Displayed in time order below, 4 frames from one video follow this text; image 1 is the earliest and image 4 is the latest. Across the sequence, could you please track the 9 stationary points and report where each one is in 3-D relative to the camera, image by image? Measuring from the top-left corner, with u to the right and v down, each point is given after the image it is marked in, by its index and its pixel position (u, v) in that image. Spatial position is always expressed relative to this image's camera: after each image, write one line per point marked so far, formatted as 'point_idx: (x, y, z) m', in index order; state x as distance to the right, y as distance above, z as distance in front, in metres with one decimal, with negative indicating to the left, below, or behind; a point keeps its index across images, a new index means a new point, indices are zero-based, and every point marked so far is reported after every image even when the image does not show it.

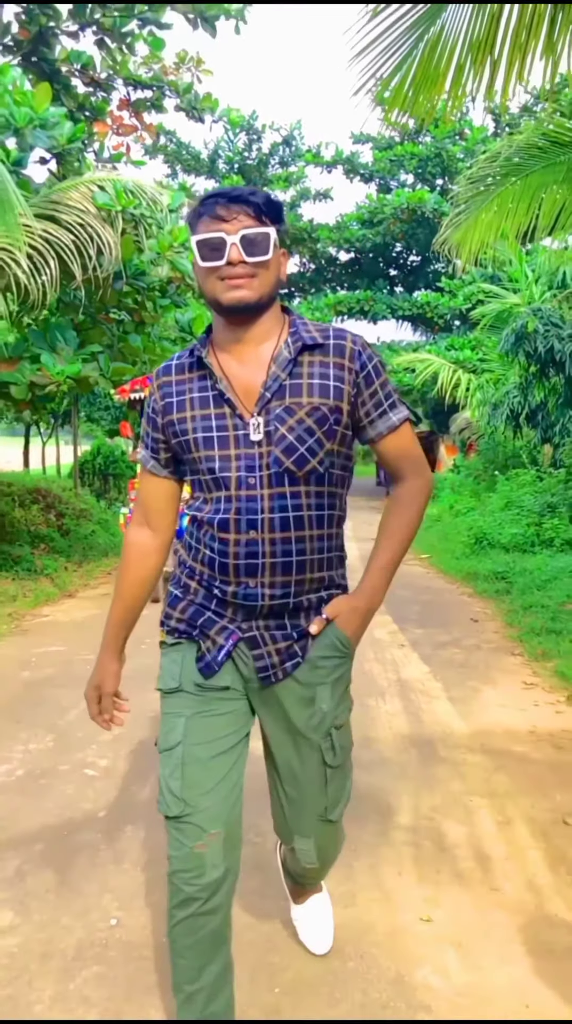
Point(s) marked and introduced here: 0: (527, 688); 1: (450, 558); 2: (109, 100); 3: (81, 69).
0: (+1.4, -1.0, +5.1) m
1: (+1.9, -0.5, +10.2) m
2: (-2.0, +4.5, +9.6) m
3: (-2.2, +4.7, +9.2) m
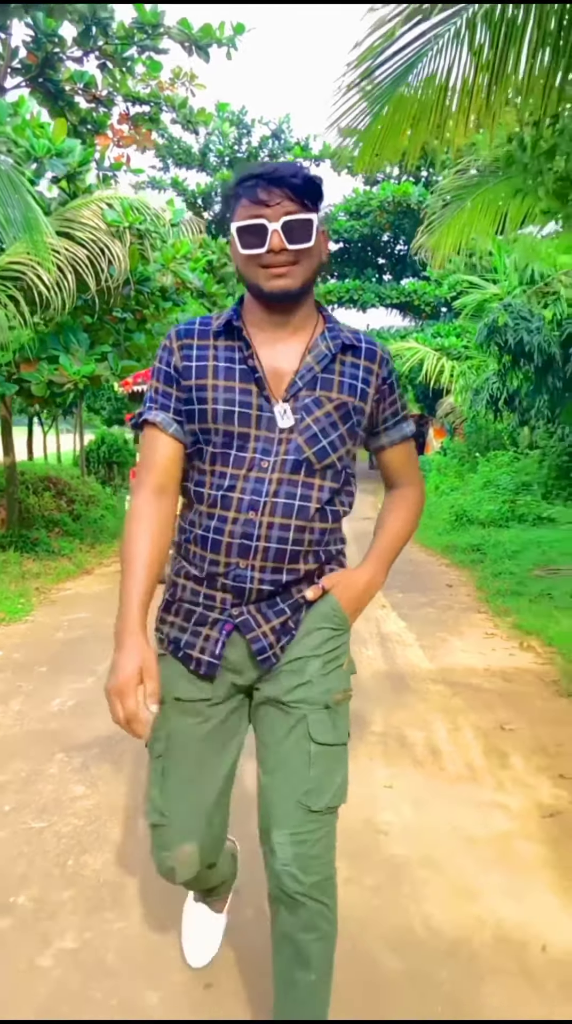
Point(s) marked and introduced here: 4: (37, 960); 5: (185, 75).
0: (+1.4, -0.9, +6.0) m
1: (+1.9, -0.3, +11.1) m
2: (-2.1, +4.7, +10.4) m
3: (-2.3, +4.9, +10.1) m
4: (-0.7, -1.2, +2.4) m
5: (-1.2, +5.3, +10.6) m
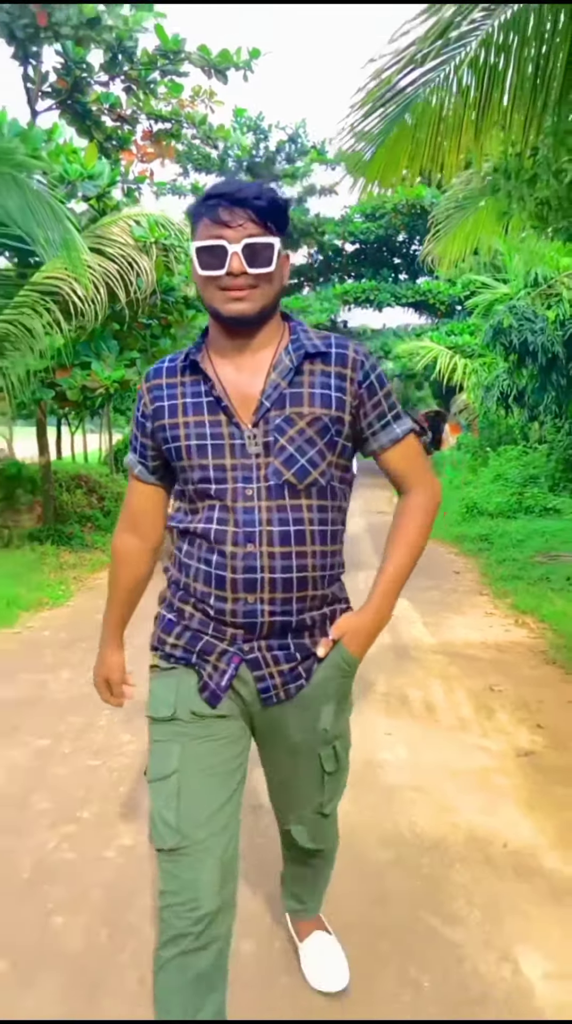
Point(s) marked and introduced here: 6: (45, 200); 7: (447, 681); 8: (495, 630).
0: (+1.5, -0.8, +6.6) m
1: (+2.1, -0.2, +11.6) m
2: (-1.9, +4.8, +11.1) m
3: (-2.1, +4.9, +10.7) m
4: (-0.6, -1.2, +3.0) m
5: (-1.0, +5.4, +11.3) m
6: (-1.6, +2.1, +6.0) m
7: (+0.9, -1.0, +4.9) m
8: (+1.5, -0.8, +6.1) m
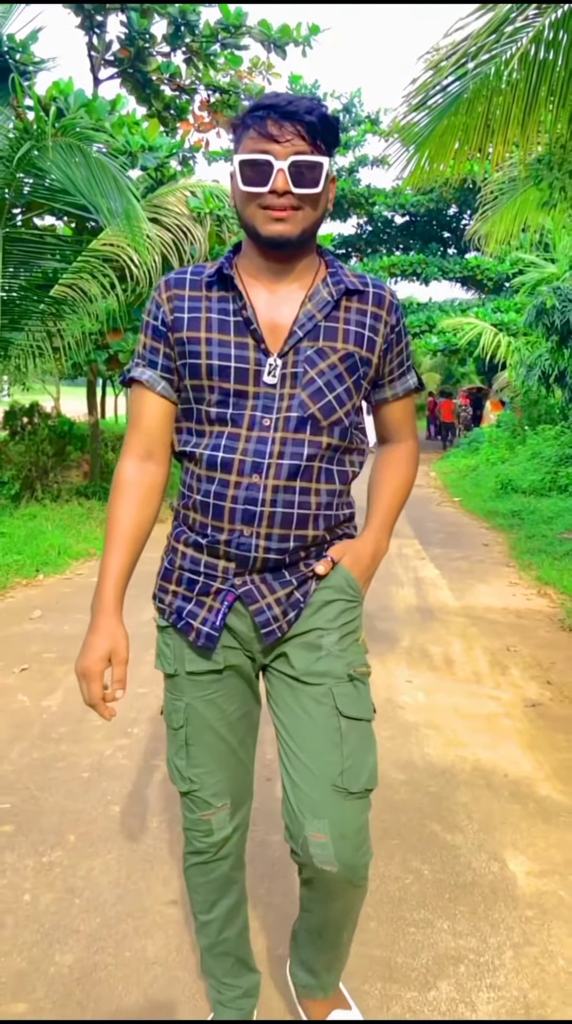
0: (+1.8, -0.6, +6.9) m
1: (+2.6, +0.2, +11.9) m
2: (-1.2, +5.3, +11.4) m
3: (-1.4, +5.4, +11.0) m
4: (-0.5, -1.0, +3.4) m
5: (-0.3, +5.8, +11.5) m
6: (-1.3, +2.4, +6.3) m
7: (+1.1, -0.8, +5.3) m
8: (+1.7, -0.6, +6.5) m
